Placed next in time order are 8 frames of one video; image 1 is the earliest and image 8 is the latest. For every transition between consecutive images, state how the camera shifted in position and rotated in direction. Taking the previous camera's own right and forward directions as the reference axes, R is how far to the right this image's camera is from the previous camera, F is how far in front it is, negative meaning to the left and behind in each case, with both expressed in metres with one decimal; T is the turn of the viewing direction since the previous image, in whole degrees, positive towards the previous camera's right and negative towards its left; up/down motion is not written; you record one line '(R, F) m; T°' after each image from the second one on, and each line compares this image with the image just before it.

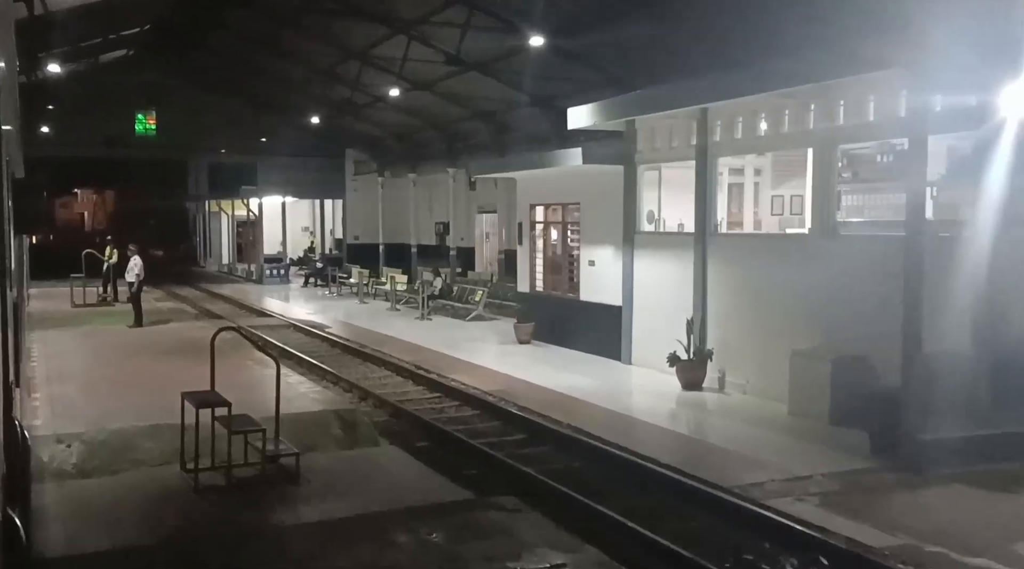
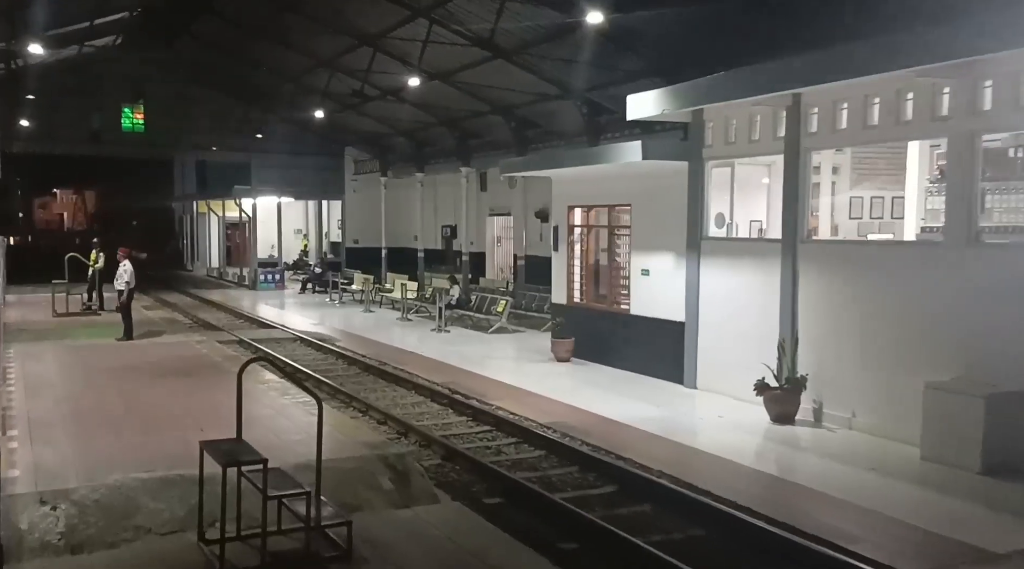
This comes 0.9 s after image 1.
(-0.8, +1.5) m; +1°
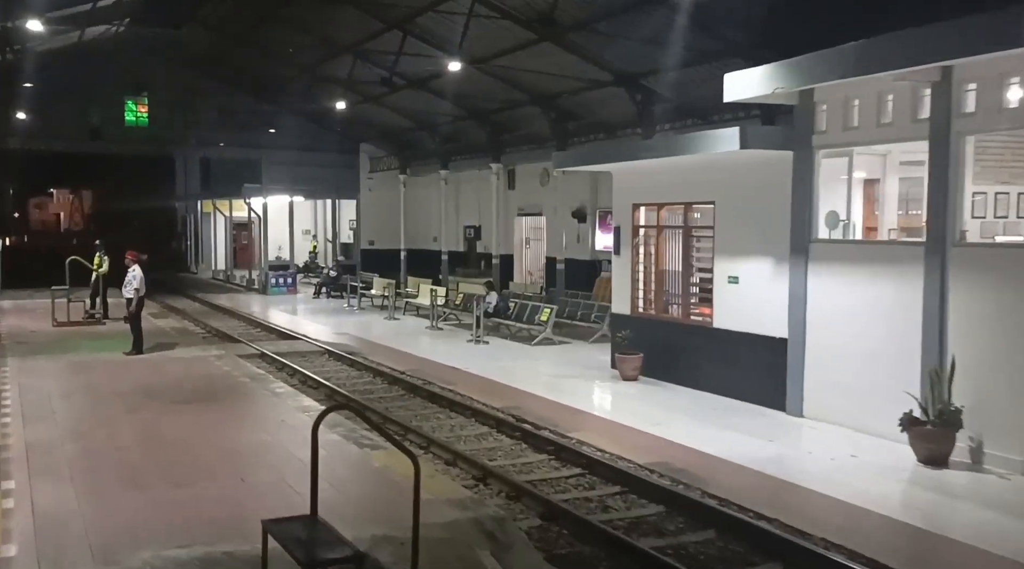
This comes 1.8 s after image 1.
(-0.9, +1.5) m; 0°
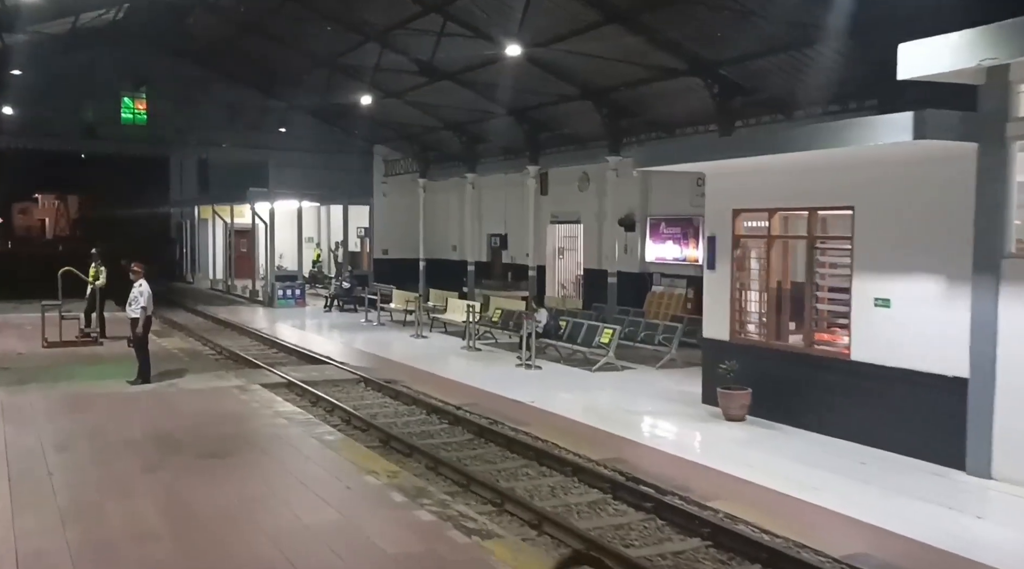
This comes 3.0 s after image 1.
(-1.1, +1.9) m; +1°
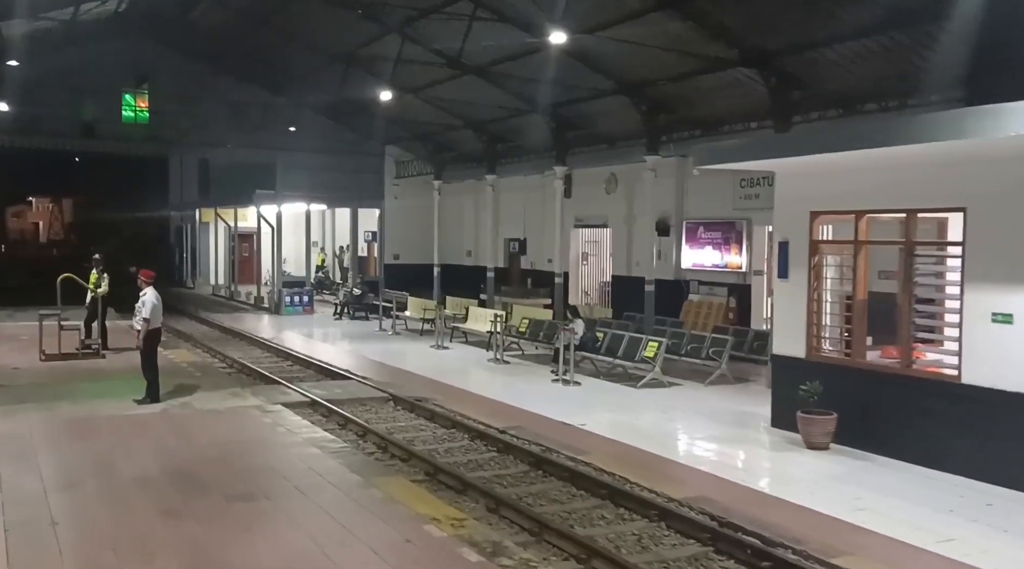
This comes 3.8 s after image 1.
(-0.6, +1.1) m; 0°
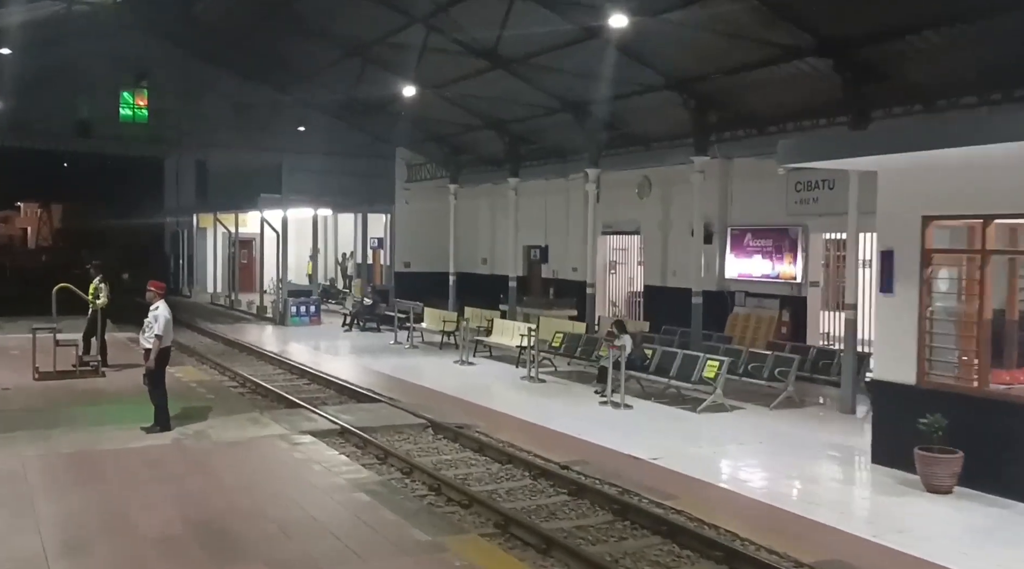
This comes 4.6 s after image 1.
(-0.8, +1.2) m; +1°
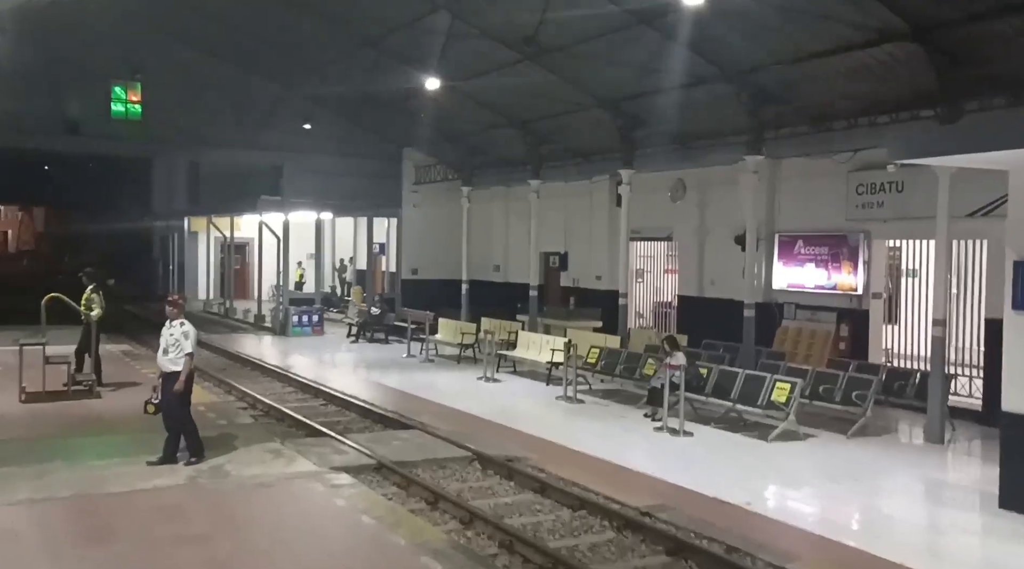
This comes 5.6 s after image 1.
(-0.8, +1.2) m; +1°
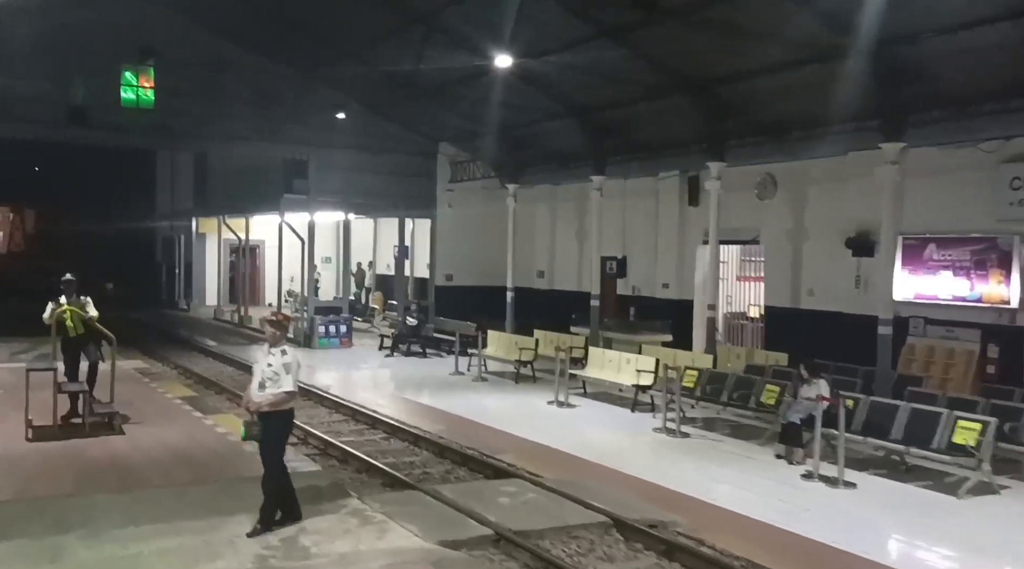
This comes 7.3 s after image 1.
(-1.3, +2.0) m; 0°
